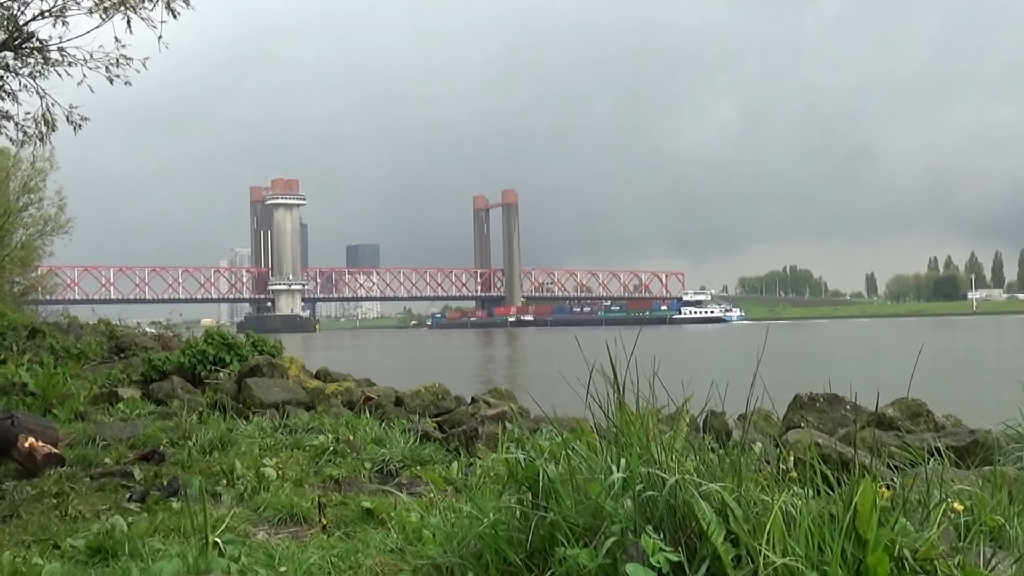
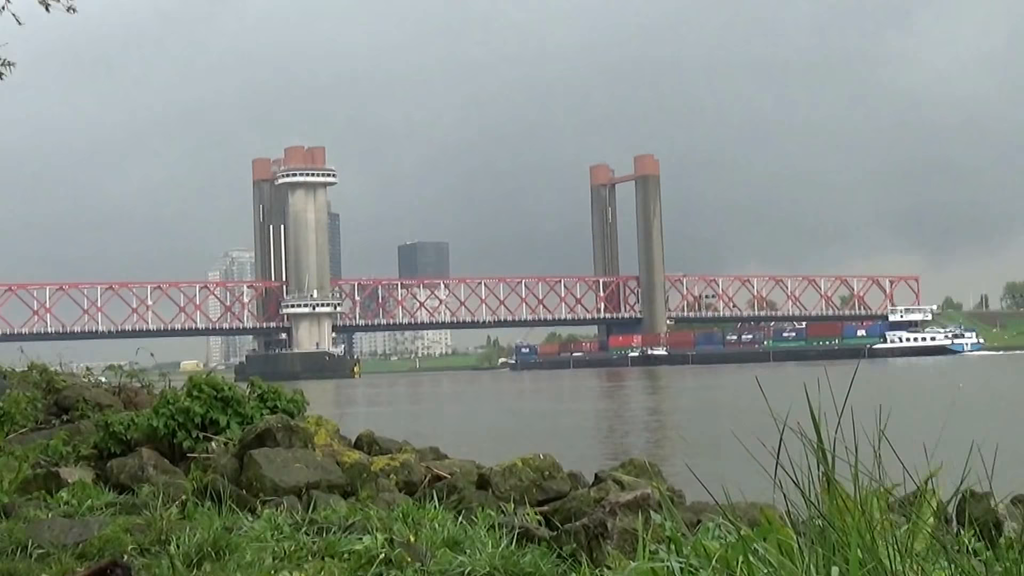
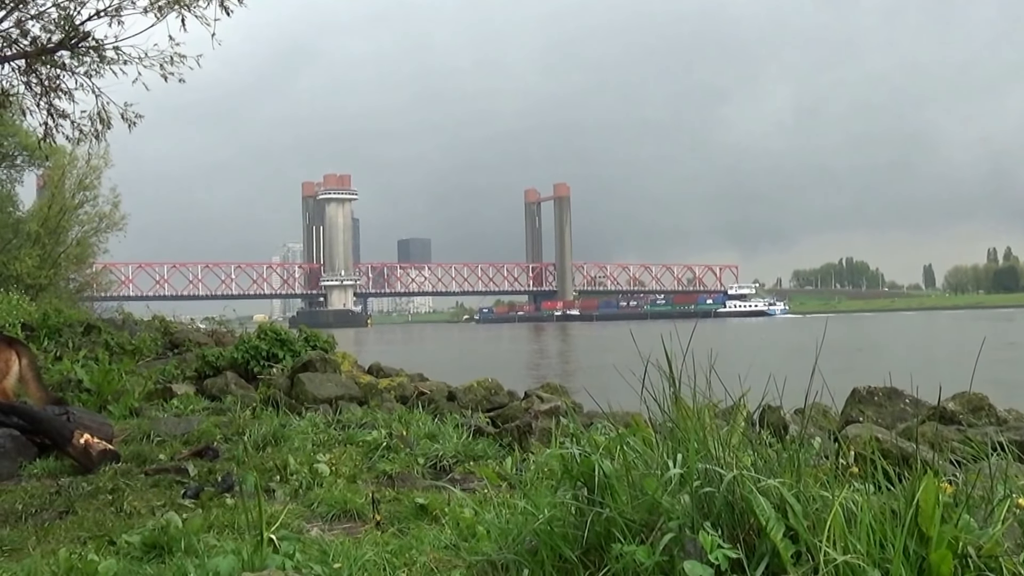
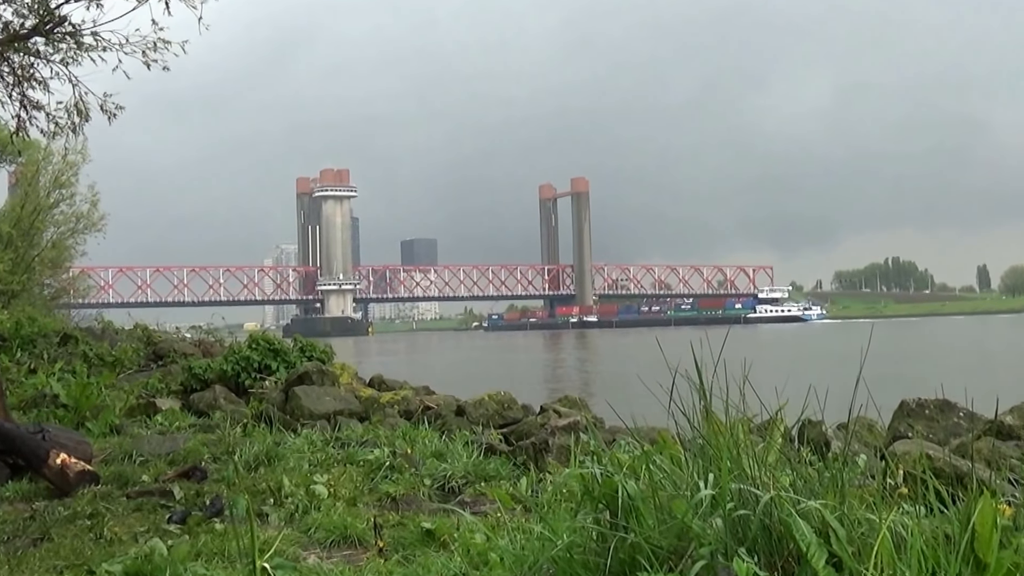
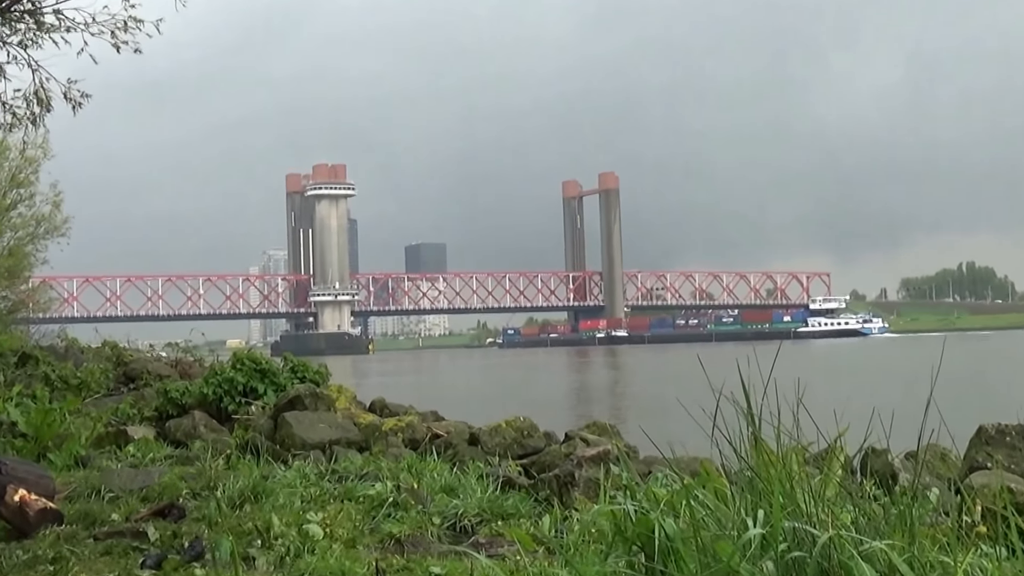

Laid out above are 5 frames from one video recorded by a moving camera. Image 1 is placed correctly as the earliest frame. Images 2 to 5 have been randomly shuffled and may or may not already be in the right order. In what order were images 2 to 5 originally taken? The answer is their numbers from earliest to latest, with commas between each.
3, 4, 5, 2
